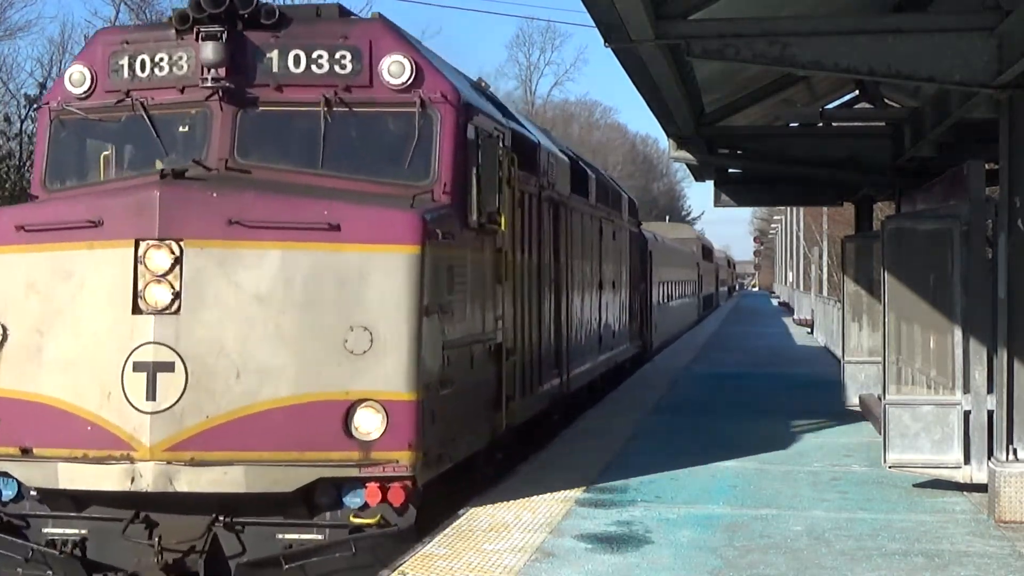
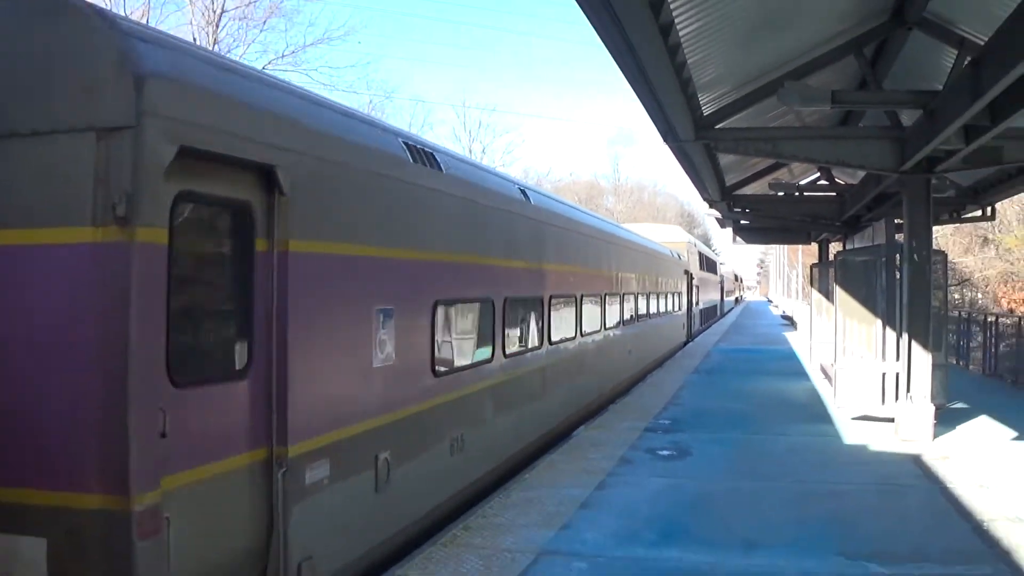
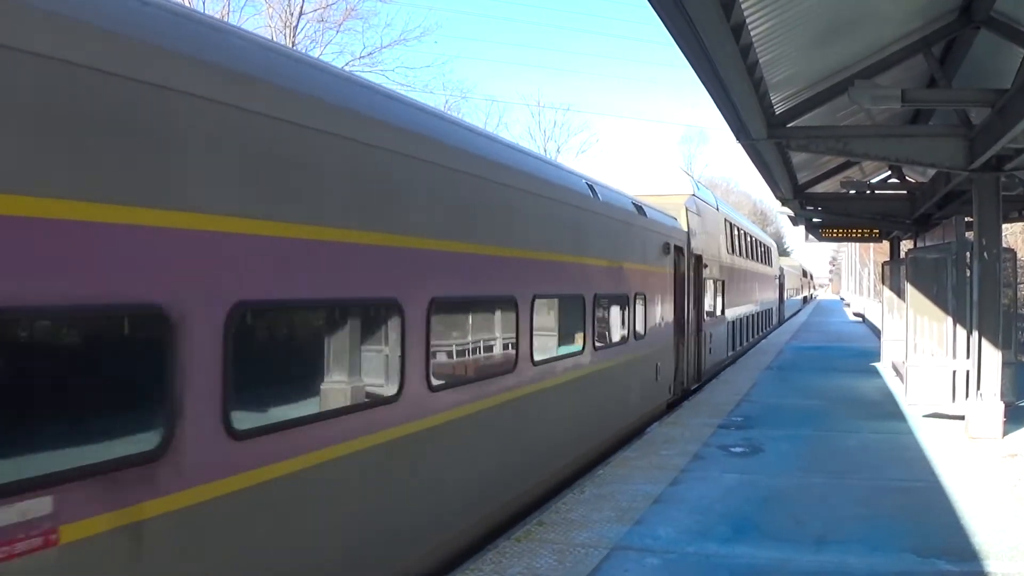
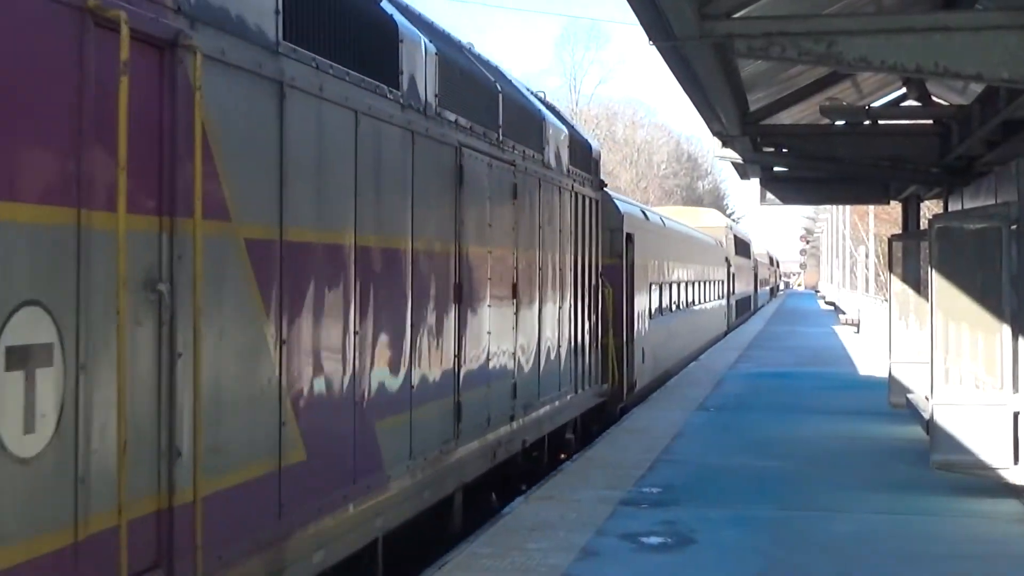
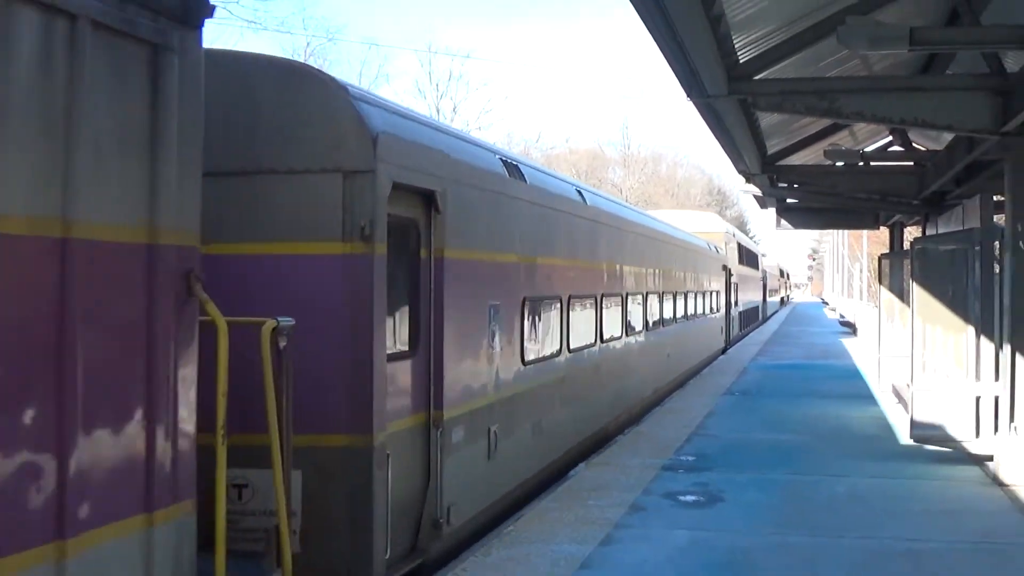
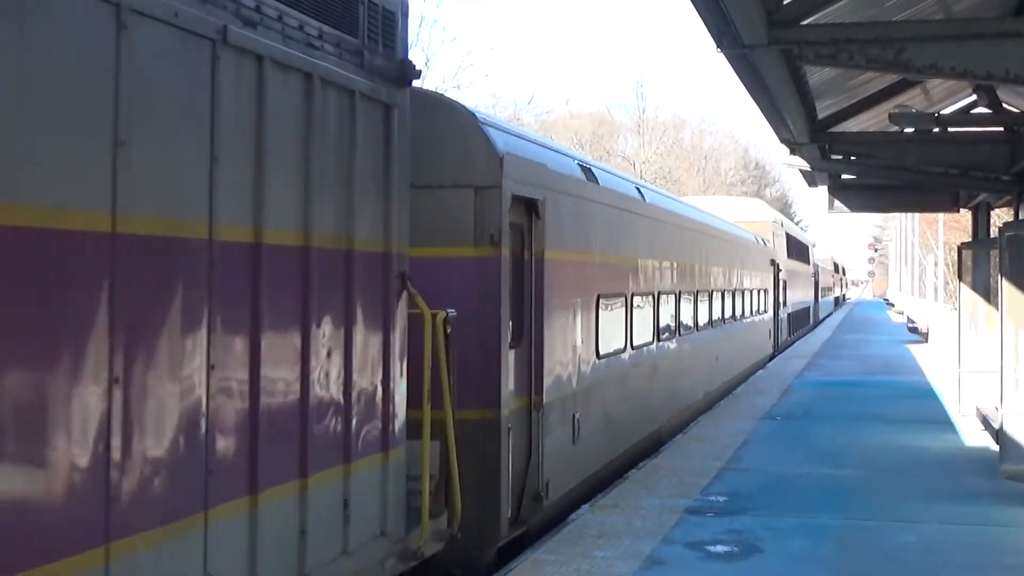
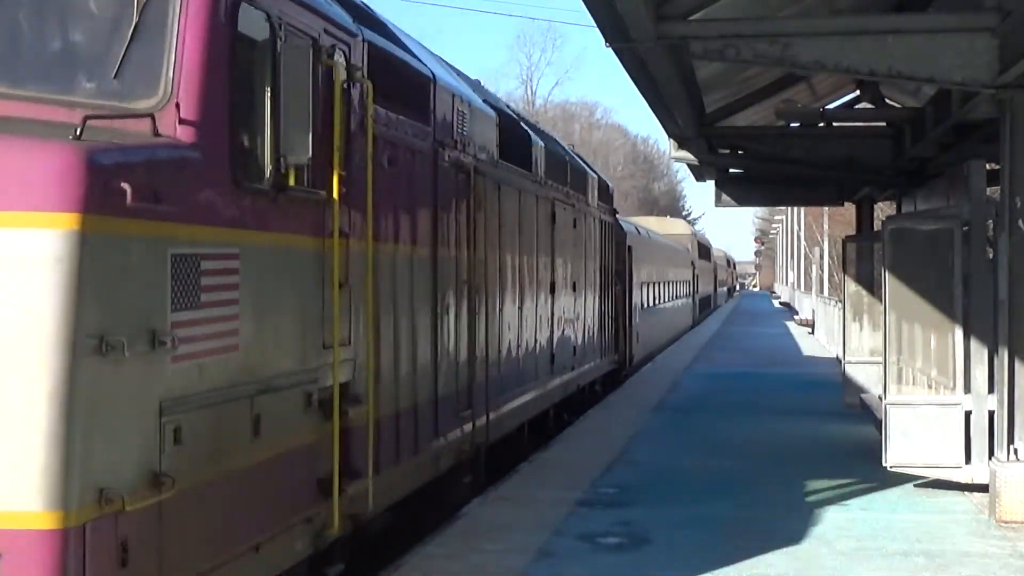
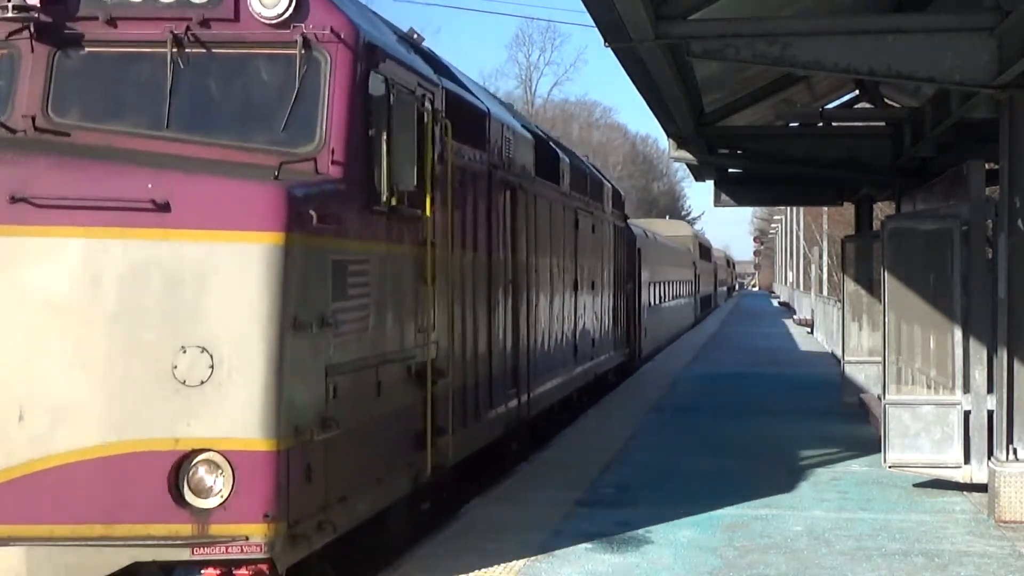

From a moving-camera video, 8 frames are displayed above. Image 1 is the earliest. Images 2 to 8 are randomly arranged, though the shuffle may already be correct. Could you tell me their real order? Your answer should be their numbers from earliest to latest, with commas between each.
8, 7, 4, 6, 5, 2, 3
